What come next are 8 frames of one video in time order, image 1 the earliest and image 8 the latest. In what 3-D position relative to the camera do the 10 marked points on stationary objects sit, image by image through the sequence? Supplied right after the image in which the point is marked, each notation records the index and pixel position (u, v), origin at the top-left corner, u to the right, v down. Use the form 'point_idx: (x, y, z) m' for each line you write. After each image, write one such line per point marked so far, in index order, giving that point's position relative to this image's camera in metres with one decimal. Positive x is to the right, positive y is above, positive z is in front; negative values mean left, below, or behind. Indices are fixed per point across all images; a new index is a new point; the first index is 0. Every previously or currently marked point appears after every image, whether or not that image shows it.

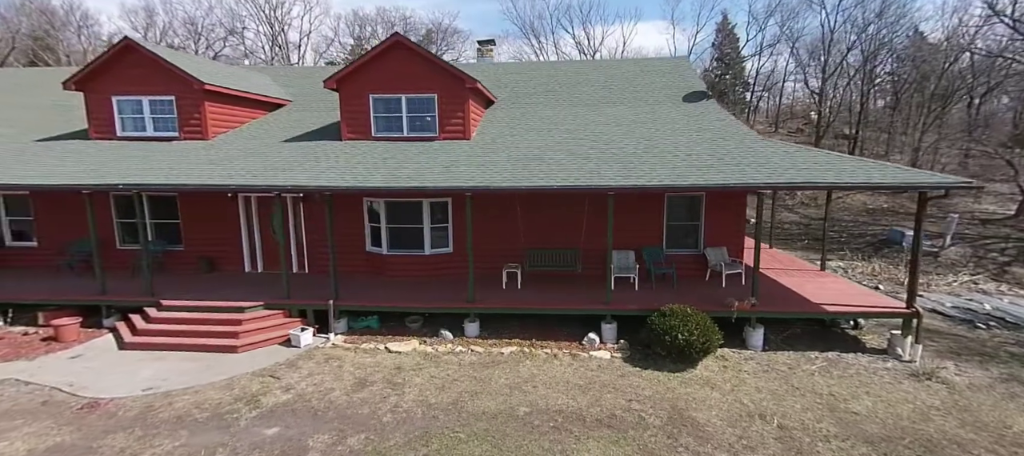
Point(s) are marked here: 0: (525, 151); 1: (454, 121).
0: (+0.3, +1.6, +9.5) m
1: (-1.3, +2.4, +9.8) m
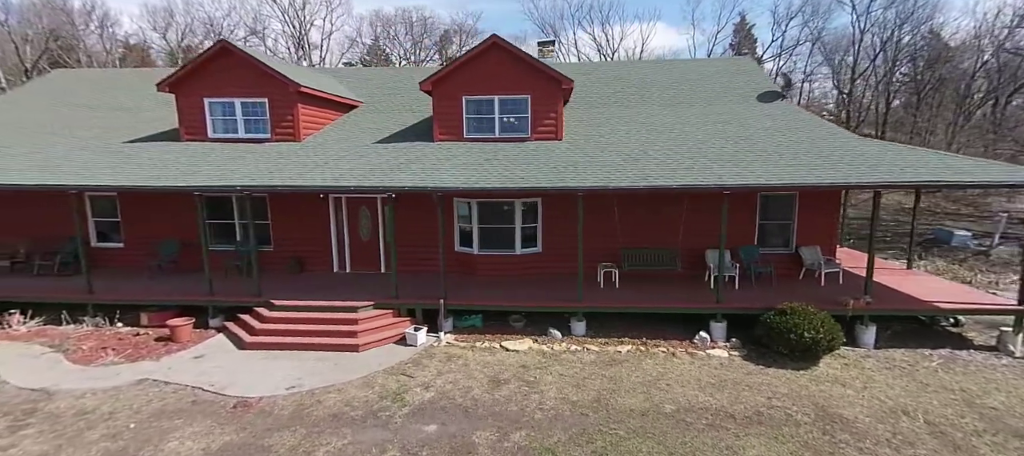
0: (+2.3, +1.6, +9.6) m
1: (+0.7, +2.3, +9.9) m
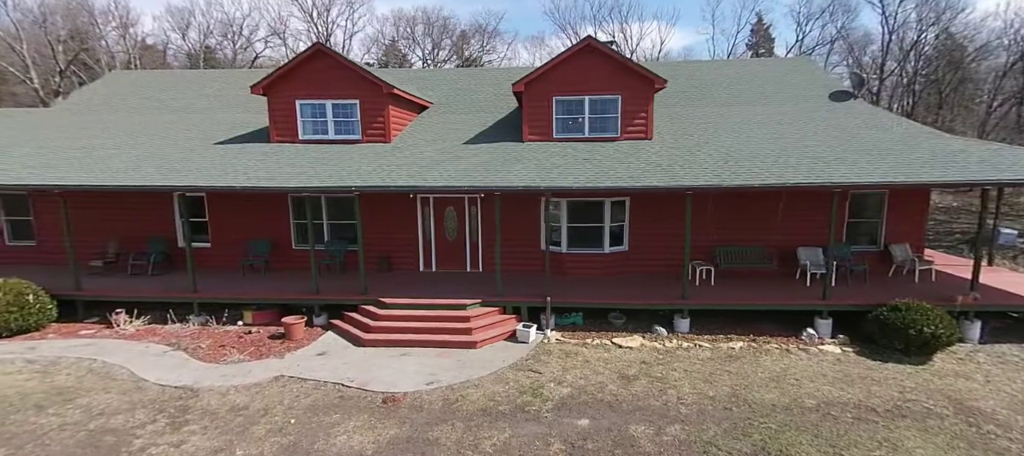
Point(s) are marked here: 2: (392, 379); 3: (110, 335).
0: (+4.3, +1.7, +9.7) m
1: (+2.7, +2.4, +10.0) m
2: (-1.9, -2.4, +7.1) m
3: (-7.8, -2.1, +9.0) m
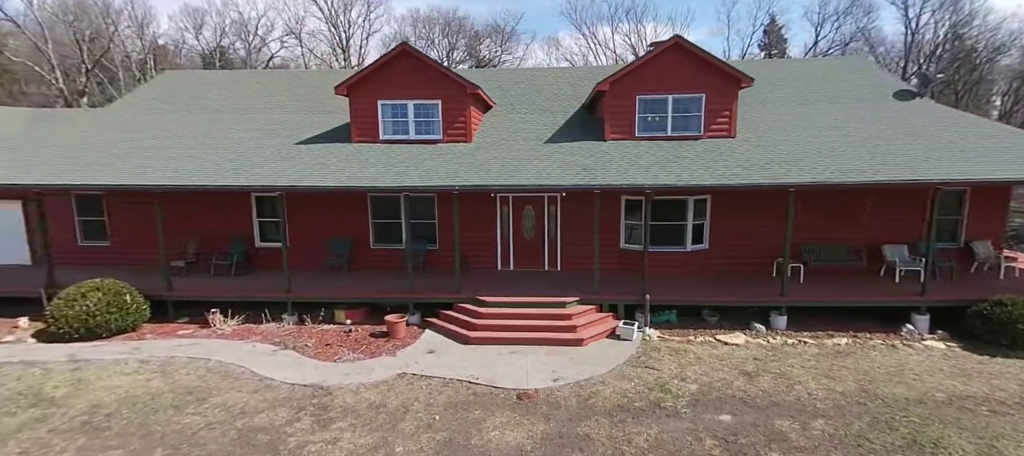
0: (+6.2, +1.7, +9.8) m
1: (+4.6, +2.4, +10.1) m
2: (+0.1, -2.3, +7.2) m
3: (-5.9, -2.1, +8.9) m
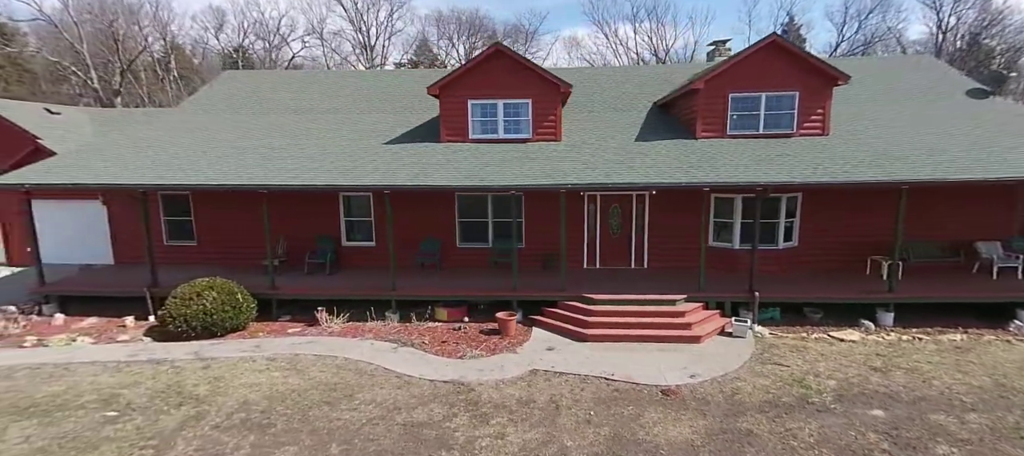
0: (+8.3, +1.8, +9.9) m
1: (+6.7, +2.5, +10.2) m
2: (+2.2, -2.3, +7.2) m
3: (-3.7, -2.0, +9.0) m
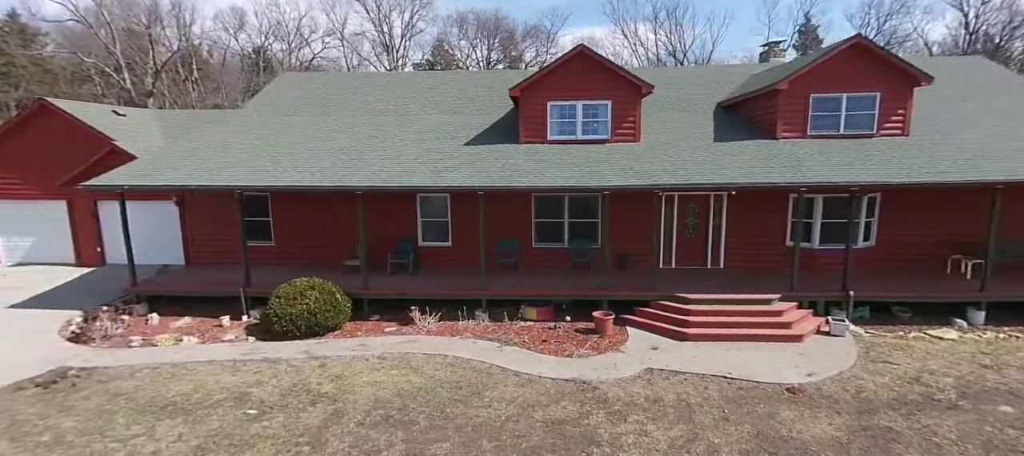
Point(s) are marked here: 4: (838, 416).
0: (+10.2, +1.8, +10.0) m
1: (+8.6, +2.5, +10.3) m
2: (+4.0, -2.3, +7.3) m
3: (-1.9, -2.0, +9.1) m
4: (+4.4, -2.5, +6.2) m
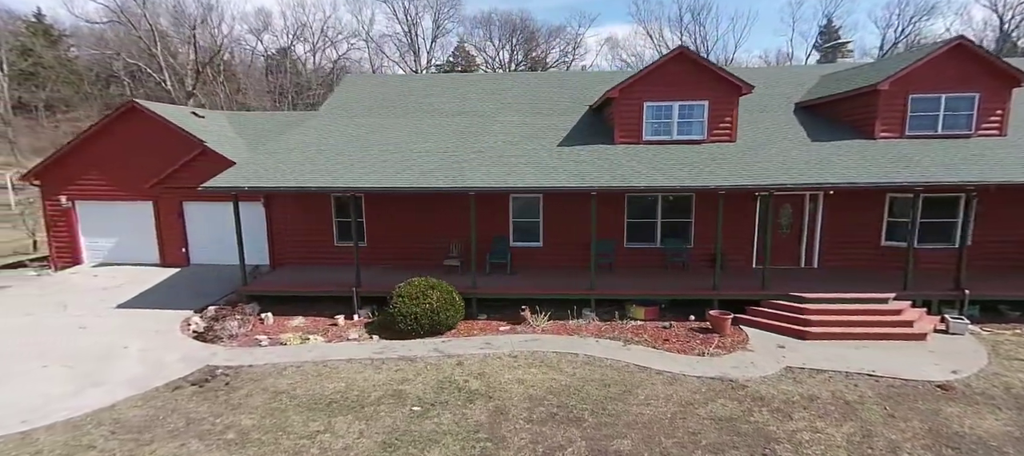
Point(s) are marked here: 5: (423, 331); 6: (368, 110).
0: (+12.5, +1.8, +10.1) m
1: (+10.9, +2.5, +10.4) m
2: (+6.4, -2.3, +7.4) m
3: (+0.4, -2.0, +9.1) m
4: (+6.8, -2.5, +6.3) m
5: (-1.7, -2.0, +8.7) m
6: (-4.5, +3.7, +14.2) m
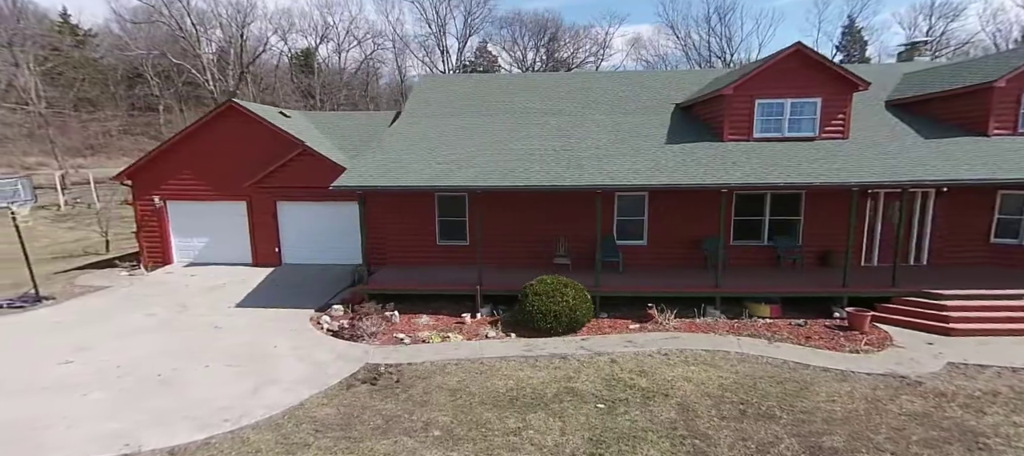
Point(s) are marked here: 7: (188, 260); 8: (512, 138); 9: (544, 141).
0: (+15.1, +1.9, +10.1) m
1: (+13.5, +2.6, +10.4) m
2: (+9.0, -2.2, +7.4) m
3: (+3.1, -2.0, +9.1) m
4: (+9.4, -2.5, +6.3) m
5: (+0.9, -1.9, +8.7) m
6: (-1.9, +3.7, +14.1) m
7: (-9.3, -0.9, +13.1) m
8: (0.0, +2.5, +12.2) m
9: (+0.8, +2.3, +11.9) m
